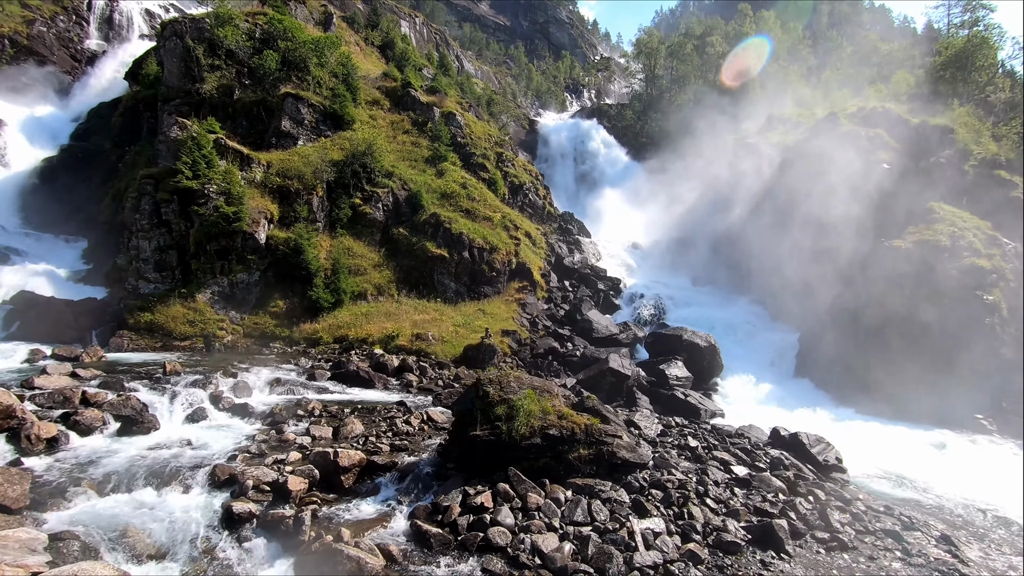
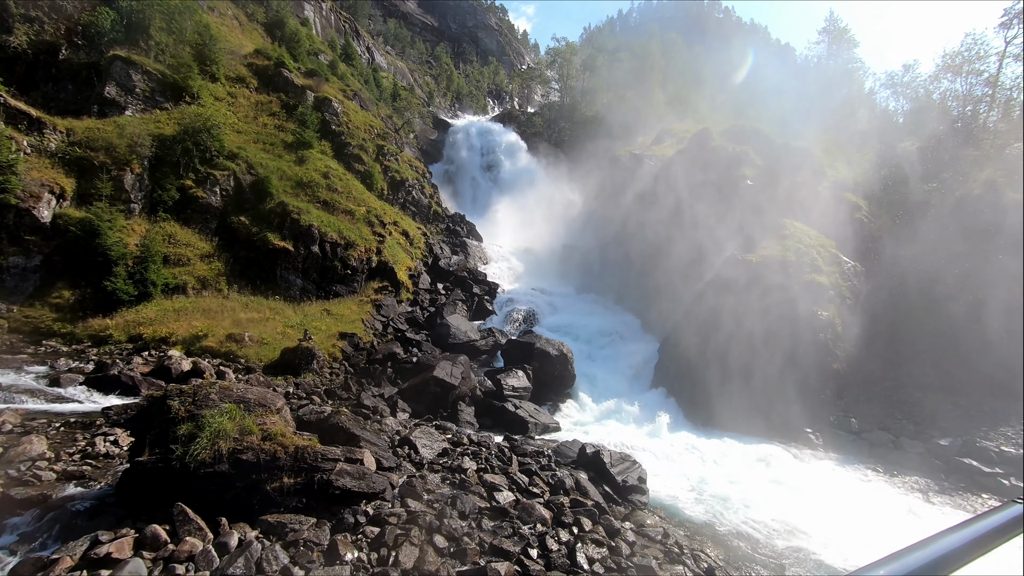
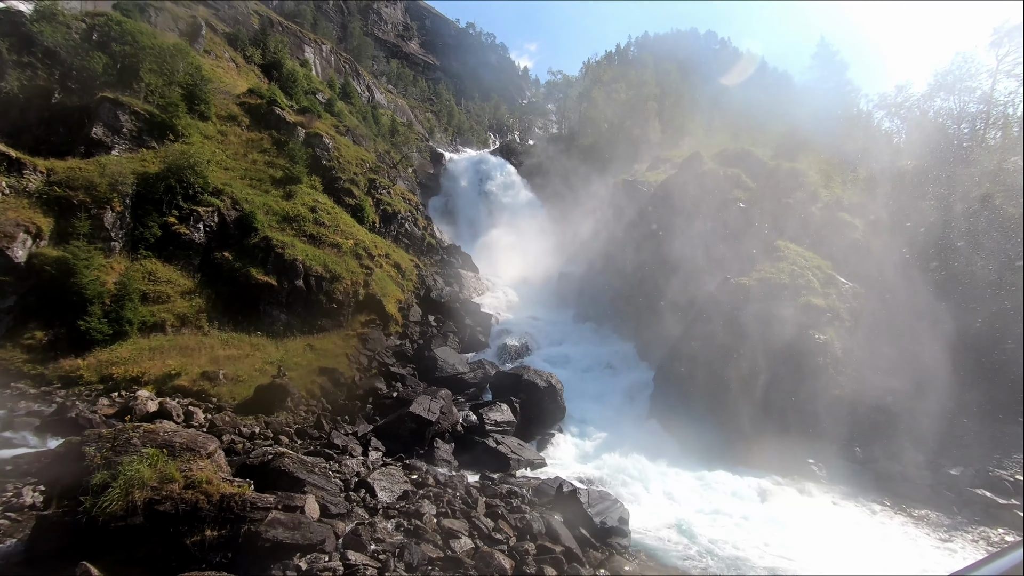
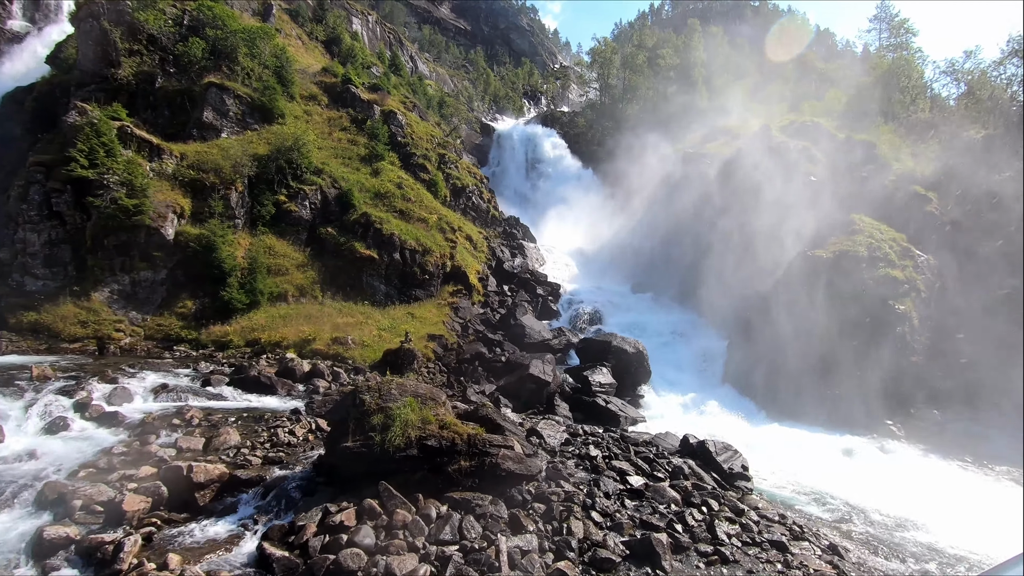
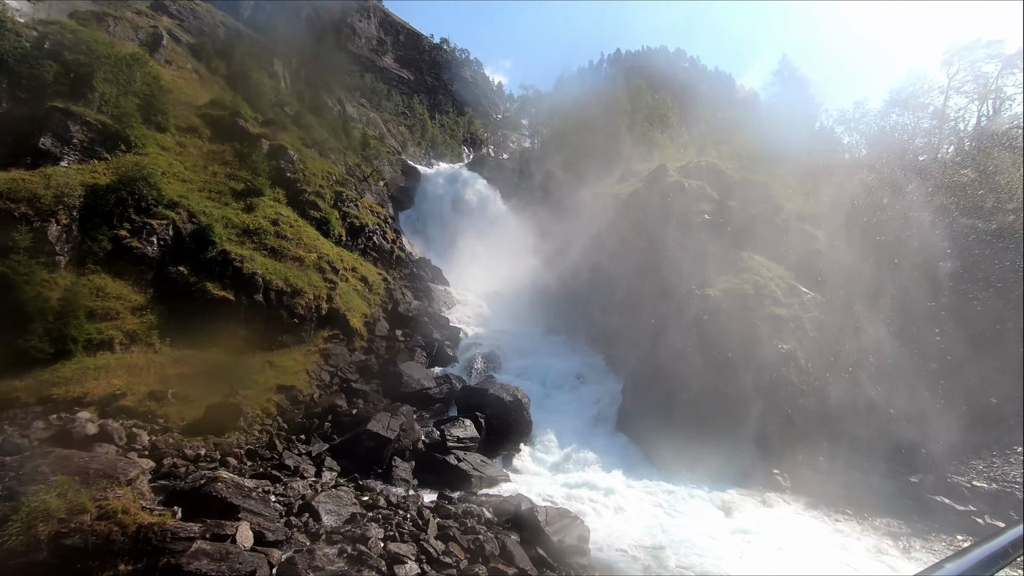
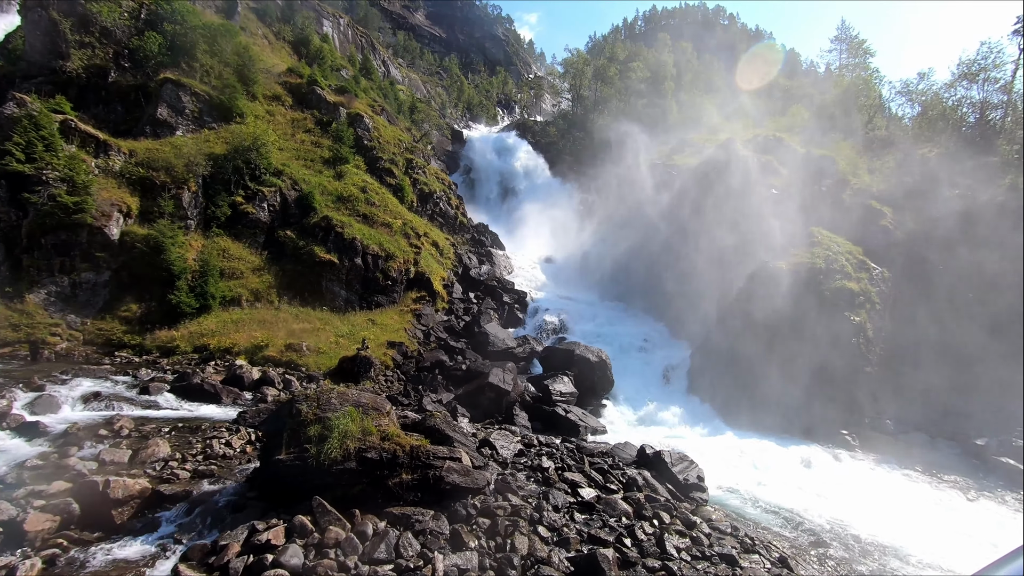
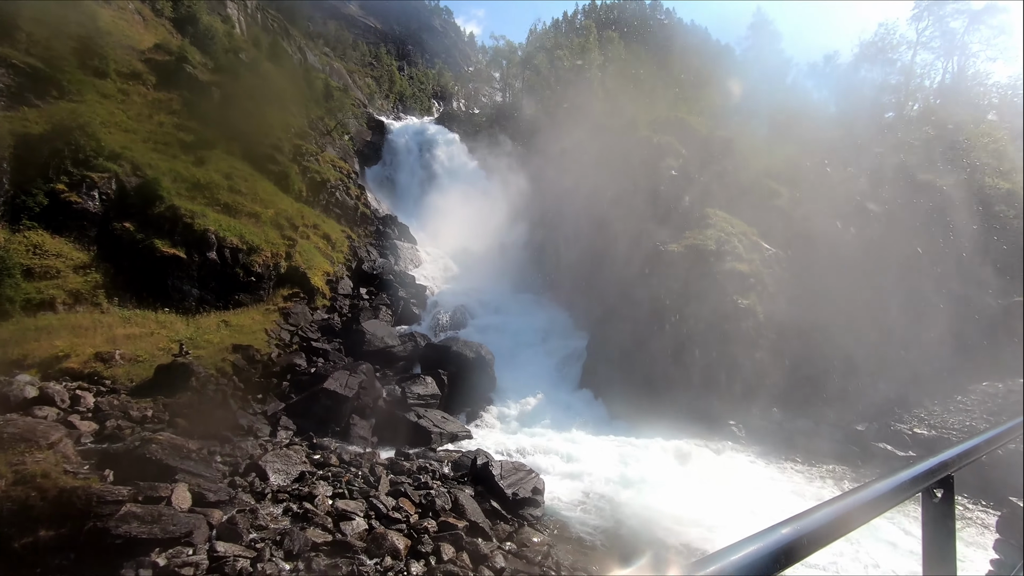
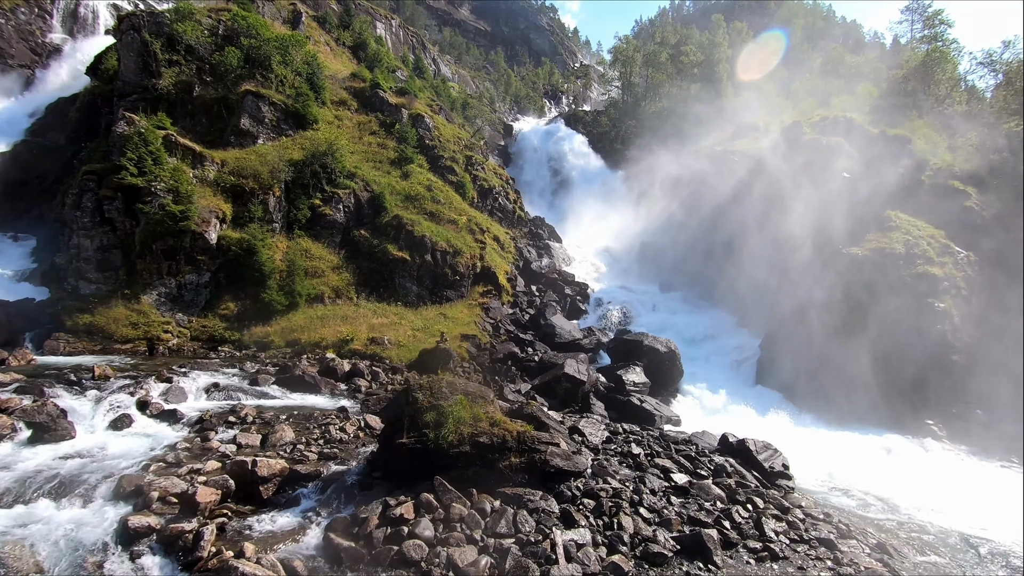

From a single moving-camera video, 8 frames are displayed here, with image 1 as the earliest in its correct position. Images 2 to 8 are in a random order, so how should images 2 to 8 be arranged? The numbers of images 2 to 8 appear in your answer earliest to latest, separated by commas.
8, 4, 6, 2, 3, 5, 7
